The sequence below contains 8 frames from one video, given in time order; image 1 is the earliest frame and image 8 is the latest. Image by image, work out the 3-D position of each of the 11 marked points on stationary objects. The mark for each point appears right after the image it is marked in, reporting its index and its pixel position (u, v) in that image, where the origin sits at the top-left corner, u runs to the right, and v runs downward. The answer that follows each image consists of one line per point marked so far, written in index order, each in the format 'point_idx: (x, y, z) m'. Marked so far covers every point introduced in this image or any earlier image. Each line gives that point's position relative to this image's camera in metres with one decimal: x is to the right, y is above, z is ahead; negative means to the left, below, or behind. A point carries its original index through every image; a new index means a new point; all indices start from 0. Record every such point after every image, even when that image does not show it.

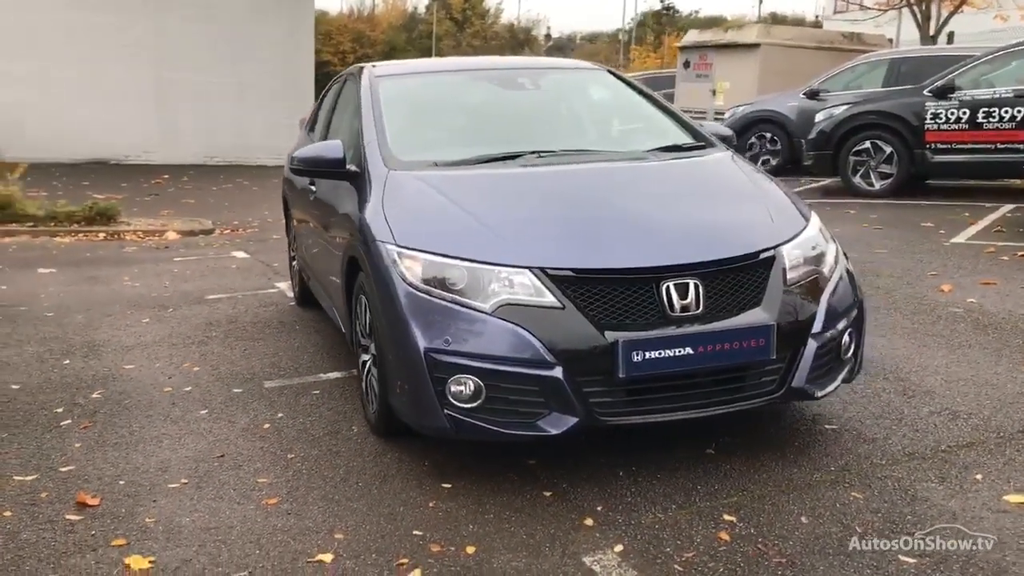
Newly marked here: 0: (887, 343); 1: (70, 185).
0: (+1.9, -0.3, +4.9) m
1: (-6.6, +1.6, +14.7) m
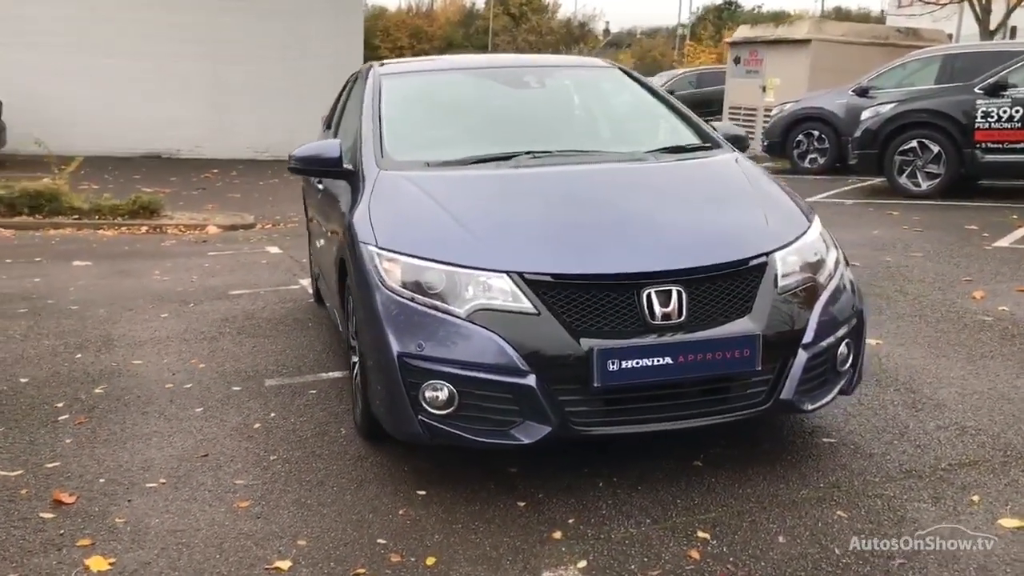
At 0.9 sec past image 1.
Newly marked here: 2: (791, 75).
0: (+1.9, -0.3, +4.7) m
1: (-6.0, +1.7, +14.9) m
2: (+5.1, +3.8, +17.4) m
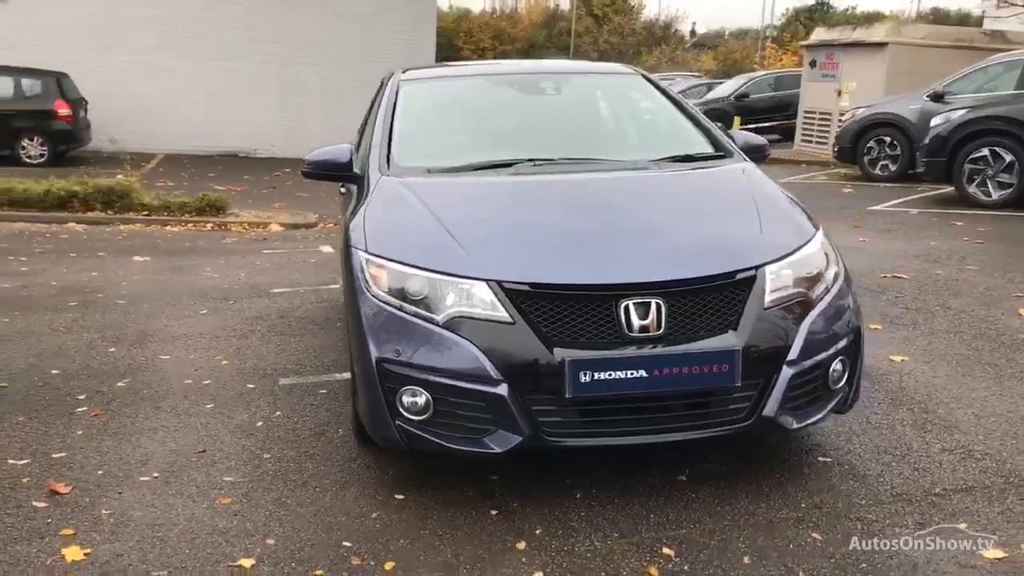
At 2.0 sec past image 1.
0: (+2.0, -0.4, +4.6) m
1: (-5.0, +1.8, +15.4) m
2: (+6.2, +3.6, +17.0) m
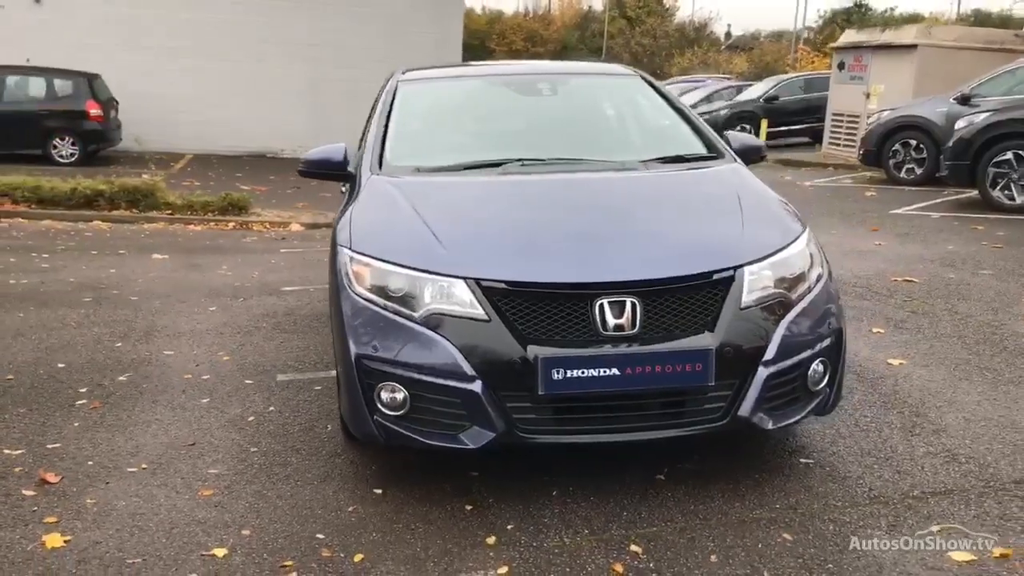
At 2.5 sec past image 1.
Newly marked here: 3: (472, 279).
0: (+1.9, -0.4, +4.5) m
1: (-4.7, +1.8, +15.6) m
2: (+6.6, +3.6, +16.8) m
3: (-0.1, 0.0, +3.1) m
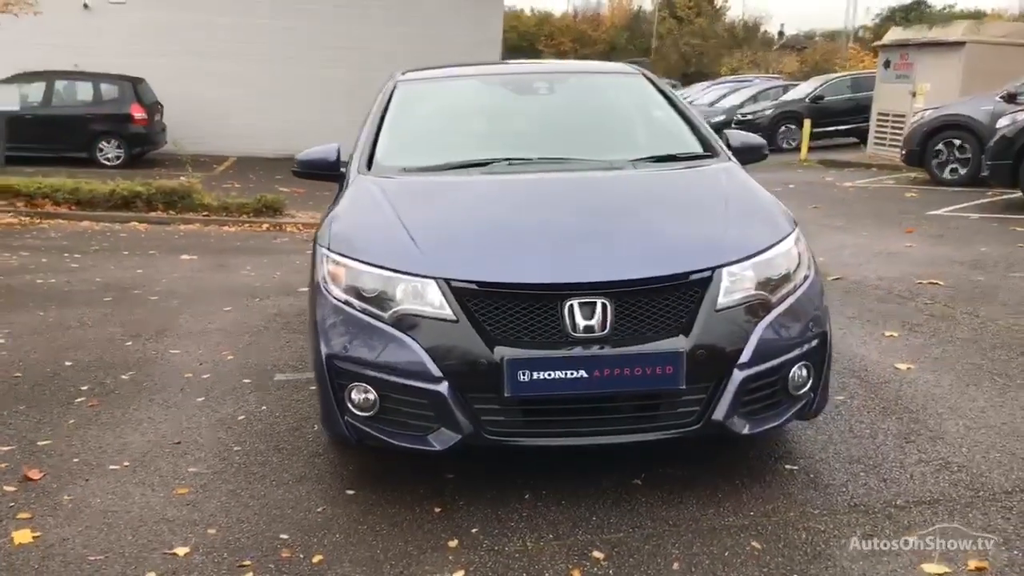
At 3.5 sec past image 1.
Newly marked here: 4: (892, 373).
0: (+1.9, -0.4, +4.4) m
1: (-4.1, +1.8, +15.8) m
2: (+7.3, +3.5, +16.4) m
3: (-0.2, 0.0, +3.1) m
4: (+1.8, -0.4, +4.5) m
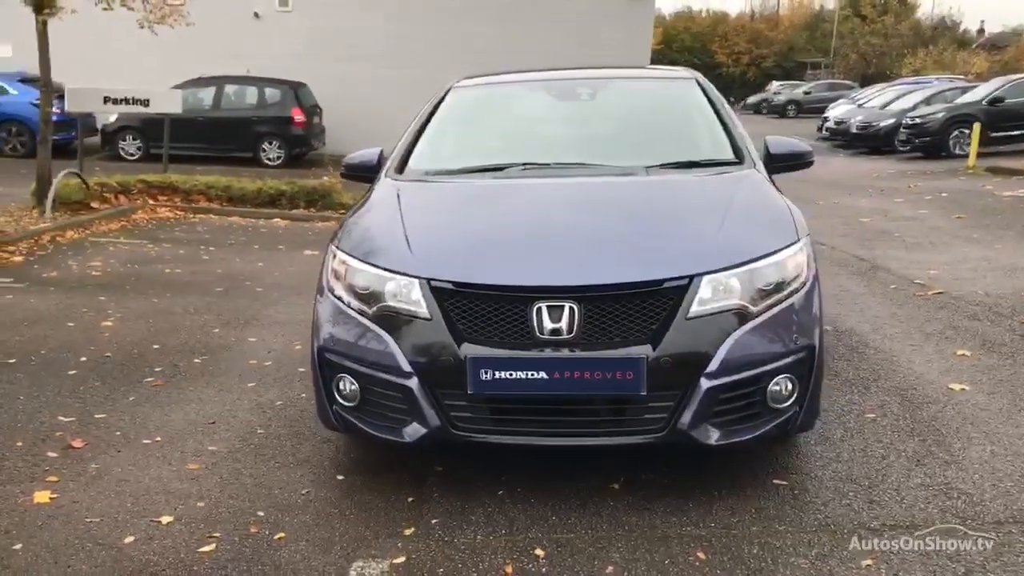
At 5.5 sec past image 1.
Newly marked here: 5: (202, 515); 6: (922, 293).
0: (+2.0, -0.5, +4.1) m
1: (-1.9, +1.9, +16.4) m
2: (+9.5, +3.2, +15.0) m
3: (-0.3, 0.0, +3.2) m
4: (+1.9, -0.5, +4.3) m
5: (-1.0, -0.7, +3.1) m
6: (+2.8, 0.0, +6.7) m
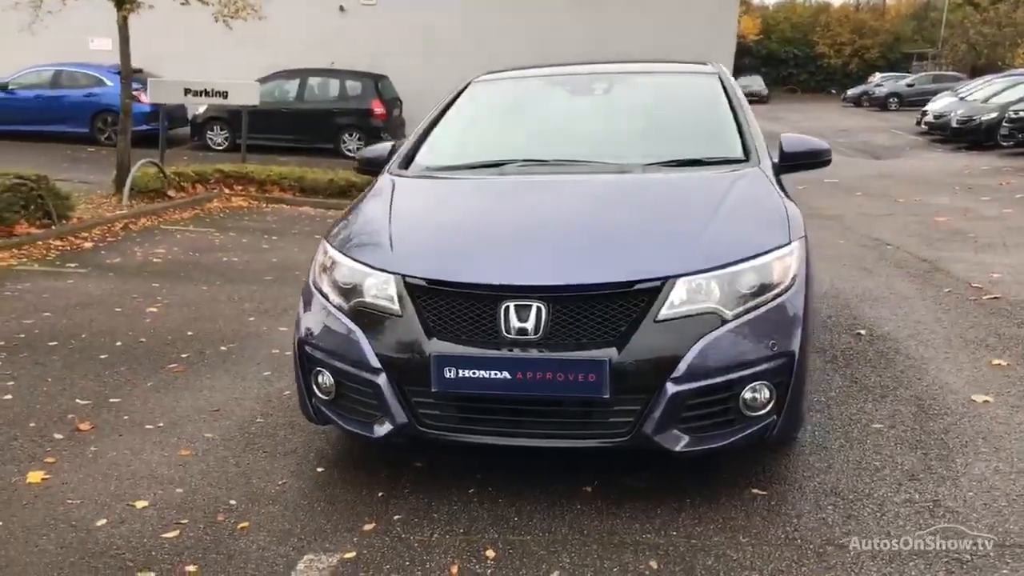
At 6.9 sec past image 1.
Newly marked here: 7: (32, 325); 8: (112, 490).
0: (+2.0, -0.5, +3.9) m
1: (-0.7, +2.0, +16.5) m
2: (+10.5, +3.1, +14.0) m
3: (-0.4, 0.0, +3.2) m
4: (+1.9, -0.5, +4.1) m
5: (-1.1, -0.7, +3.2) m
6: (+3.1, -0.1, +6.4) m
7: (-2.9, -0.2, +5.9) m
8: (-1.3, -0.7, +3.3) m
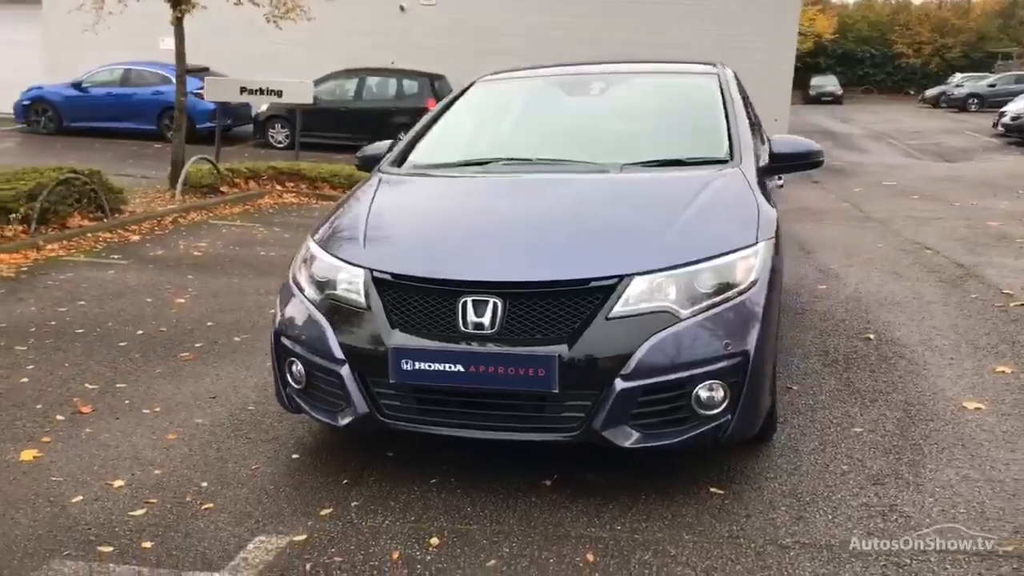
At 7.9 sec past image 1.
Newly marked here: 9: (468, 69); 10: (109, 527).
0: (+1.9, -0.5, +3.8) m
1: (+0.2, +2.0, +16.6) m
2: (+11.2, +2.9, +13.3) m
3: (-0.5, +0.1, +3.3) m
4: (+1.8, -0.5, +4.0) m
5: (-1.2, -0.7, +3.3) m
6: (+3.1, -0.1, +6.2) m
7: (-2.9, -0.2, +6.2) m
8: (-1.5, -0.6, +3.4) m
9: (-0.9, +4.3, +18.9) m
10: (-1.2, -0.7, +3.0) m
